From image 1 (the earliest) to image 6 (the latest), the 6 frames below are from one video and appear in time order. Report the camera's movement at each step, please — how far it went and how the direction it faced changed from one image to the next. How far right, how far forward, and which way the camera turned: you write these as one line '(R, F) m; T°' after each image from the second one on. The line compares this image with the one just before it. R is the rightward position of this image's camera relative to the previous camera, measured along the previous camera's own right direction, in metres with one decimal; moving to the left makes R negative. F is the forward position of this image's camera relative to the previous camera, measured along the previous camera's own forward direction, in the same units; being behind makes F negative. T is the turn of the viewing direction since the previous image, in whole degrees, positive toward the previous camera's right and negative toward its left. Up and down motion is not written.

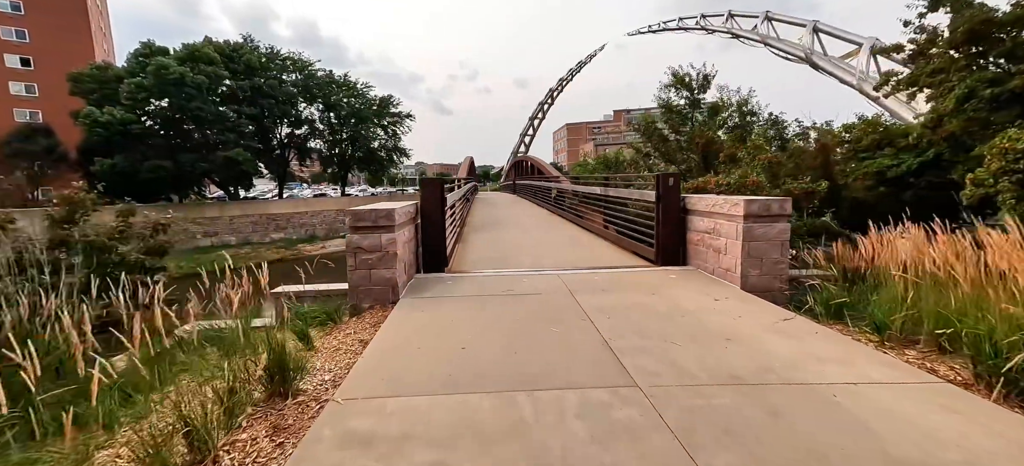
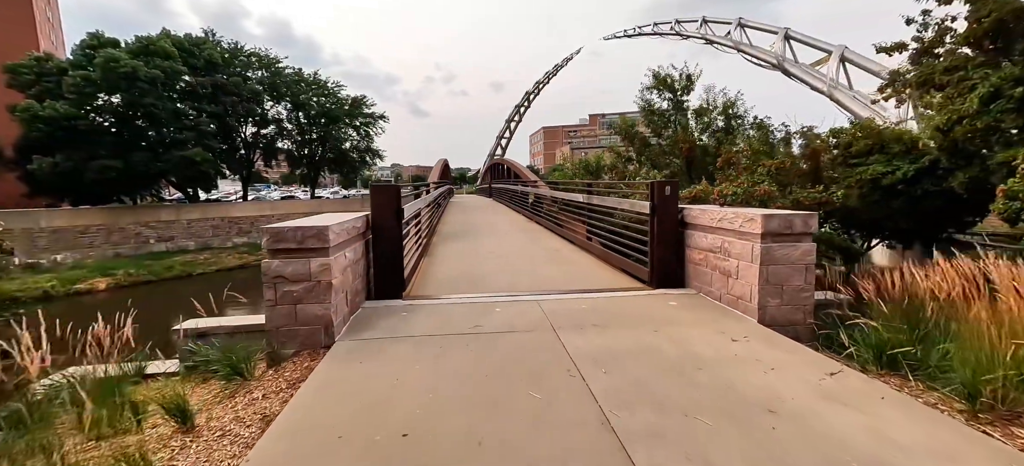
(+0.1, +0.7) m; +3°
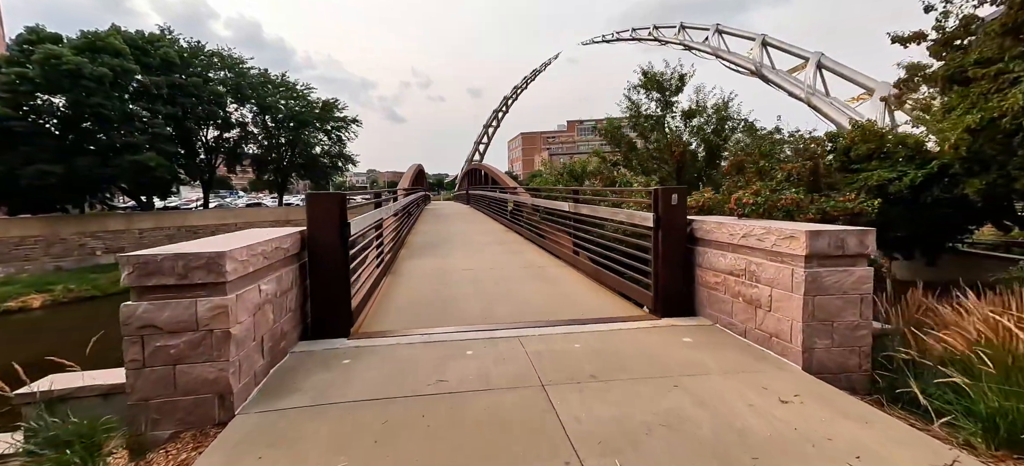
(0.0, +0.7) m; +3°
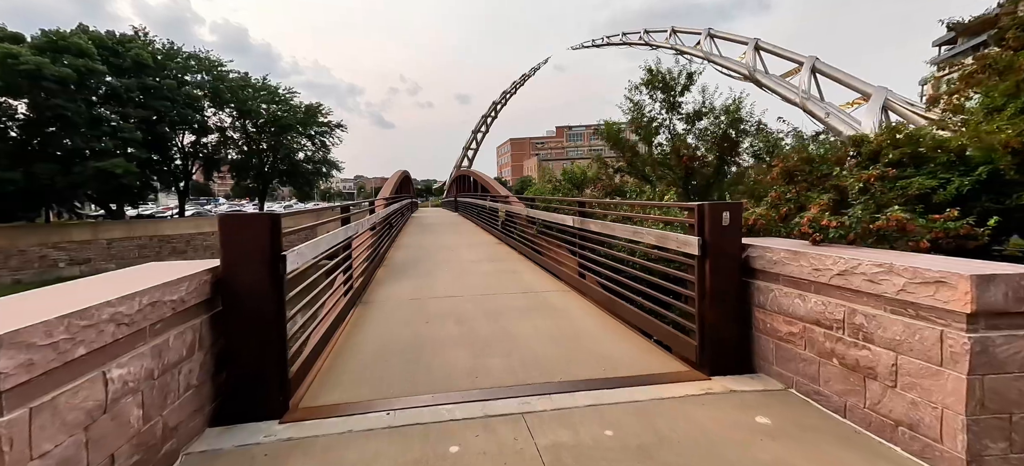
(-0.1, +0.8) m; +2°
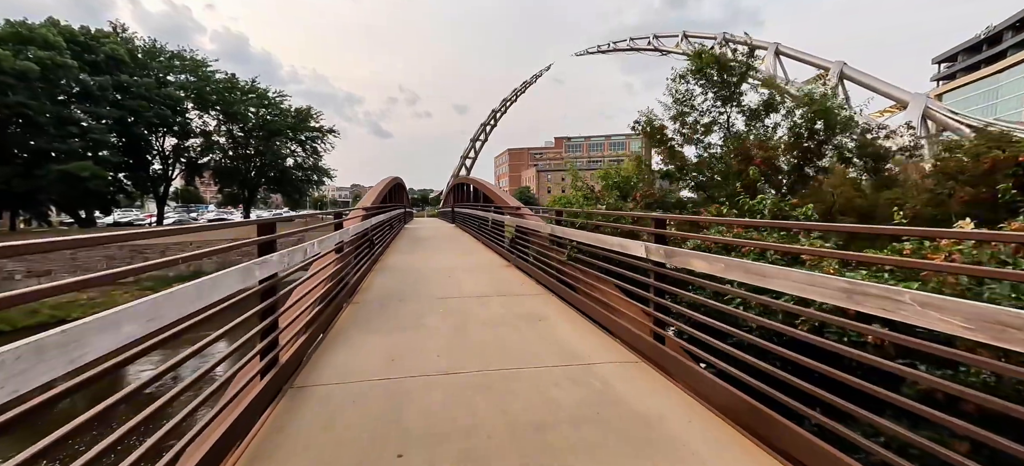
(-0.3, +1.8) m; +1°
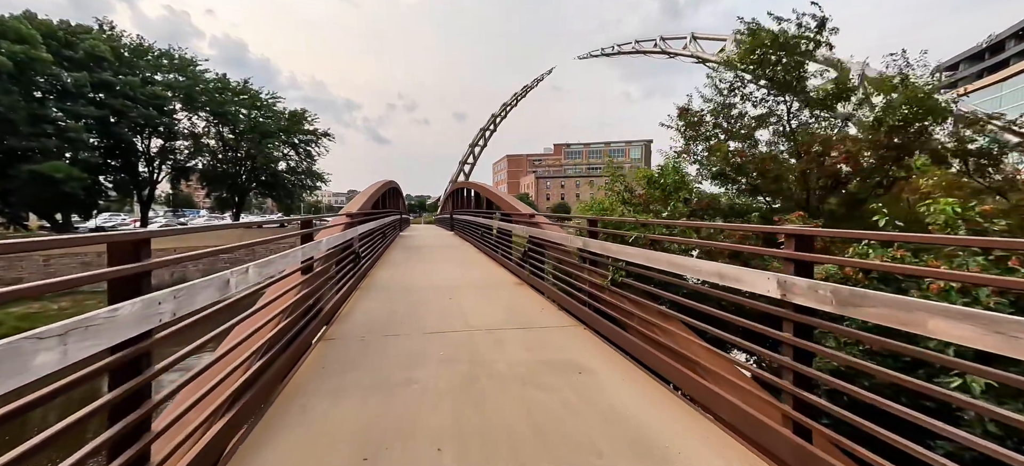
(-0.2, +1.1) m; 0°
